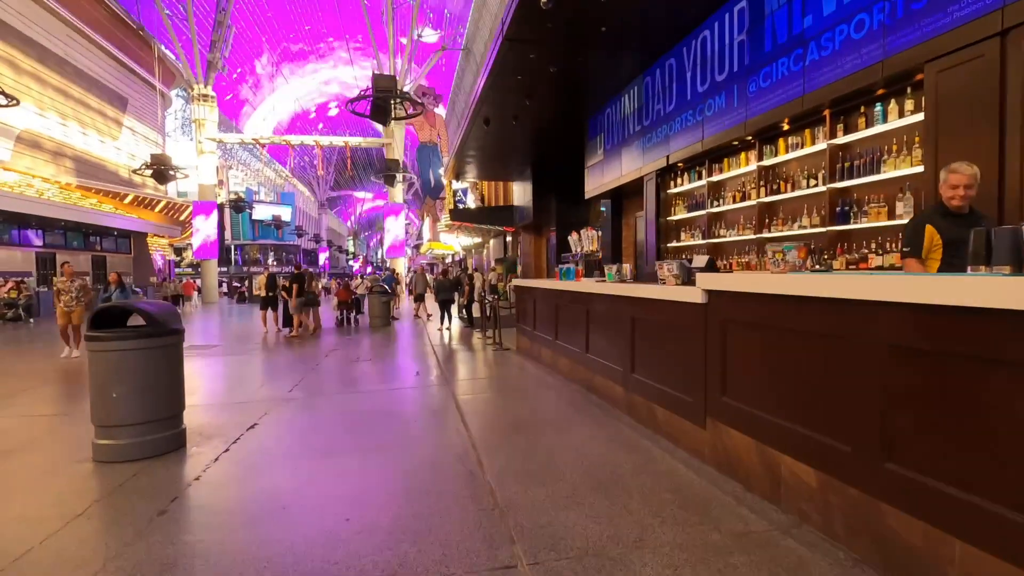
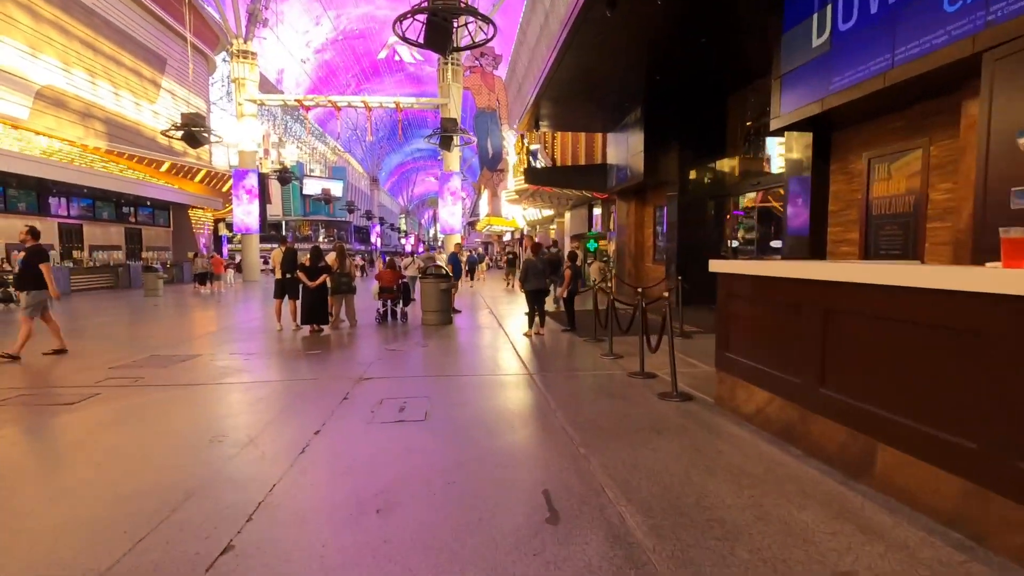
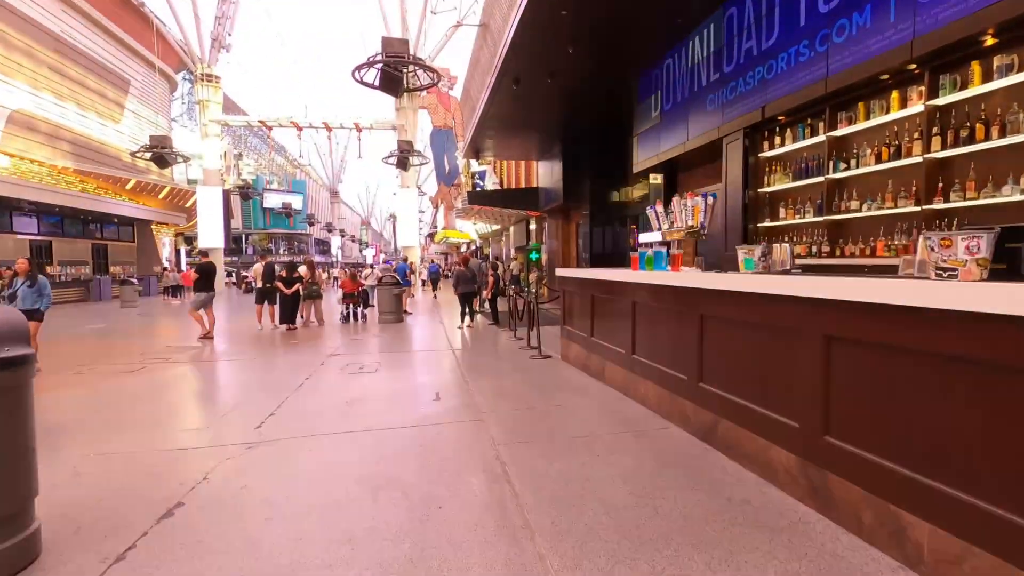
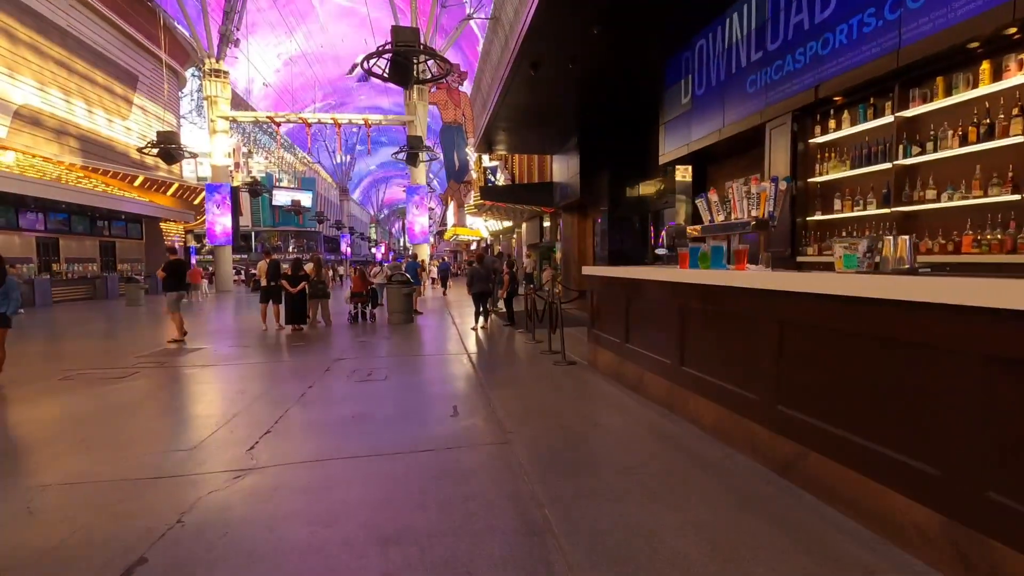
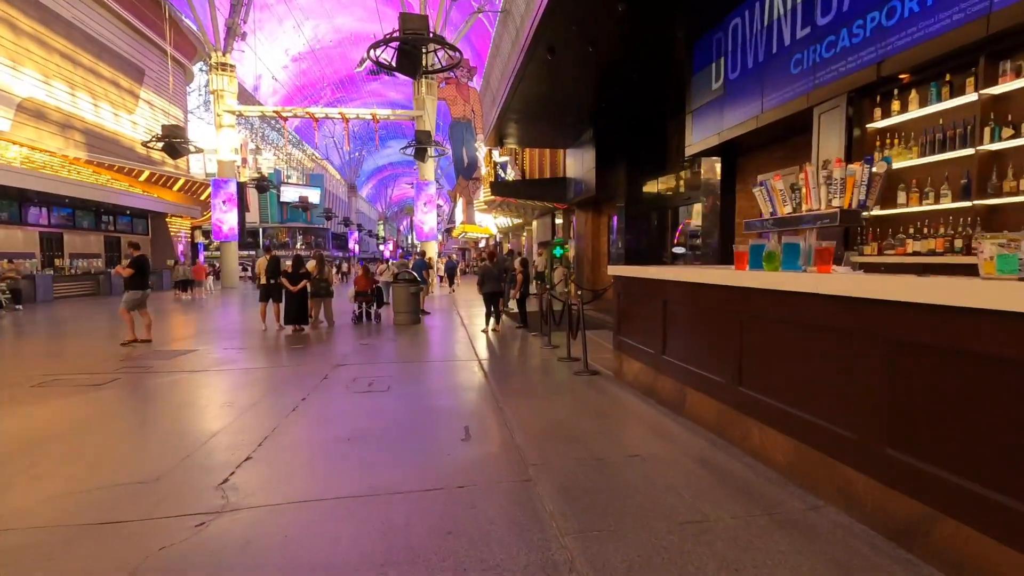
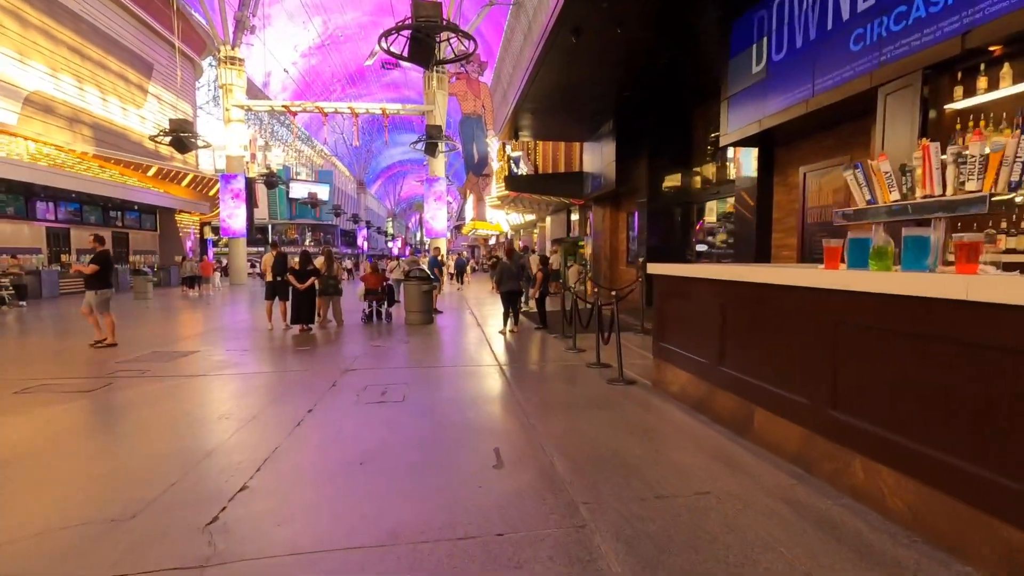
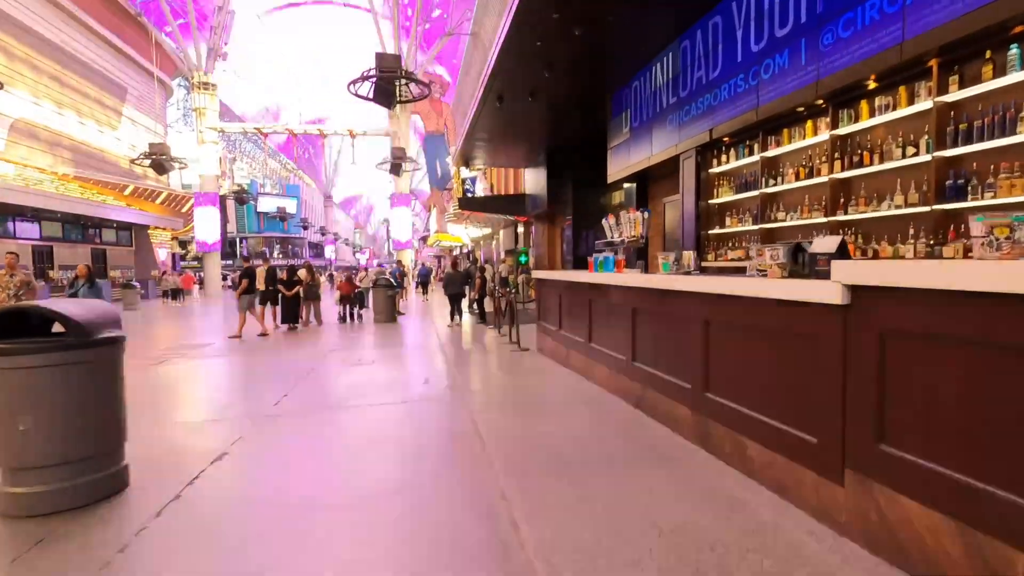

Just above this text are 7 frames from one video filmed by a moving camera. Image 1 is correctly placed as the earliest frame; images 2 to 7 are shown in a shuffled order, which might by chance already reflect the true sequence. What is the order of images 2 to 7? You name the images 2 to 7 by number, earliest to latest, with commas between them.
7, 3, 4, 5, 6, 2
